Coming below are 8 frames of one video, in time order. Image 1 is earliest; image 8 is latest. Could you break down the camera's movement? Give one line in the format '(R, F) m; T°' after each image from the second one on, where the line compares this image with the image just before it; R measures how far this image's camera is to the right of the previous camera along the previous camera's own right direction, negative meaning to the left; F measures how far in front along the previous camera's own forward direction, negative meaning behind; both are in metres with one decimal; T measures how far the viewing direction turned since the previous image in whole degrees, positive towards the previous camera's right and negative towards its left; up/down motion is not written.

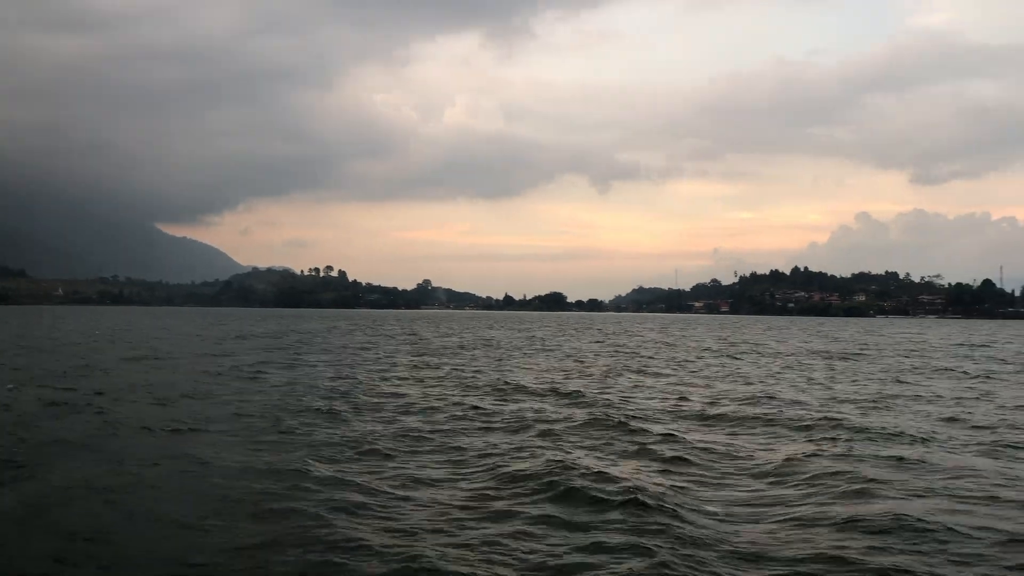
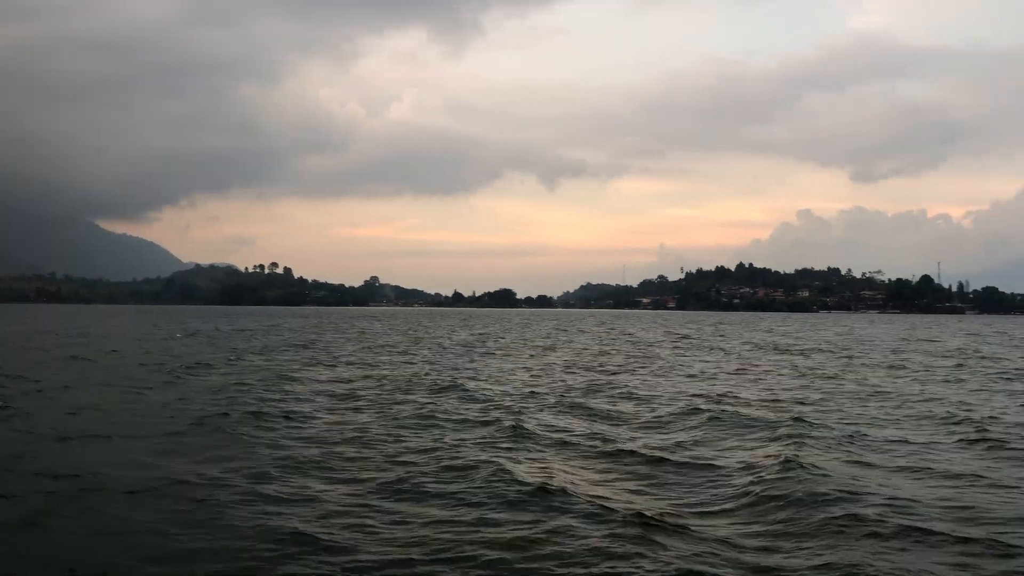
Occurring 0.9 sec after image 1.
(-0.2, +0.3) m; +4°
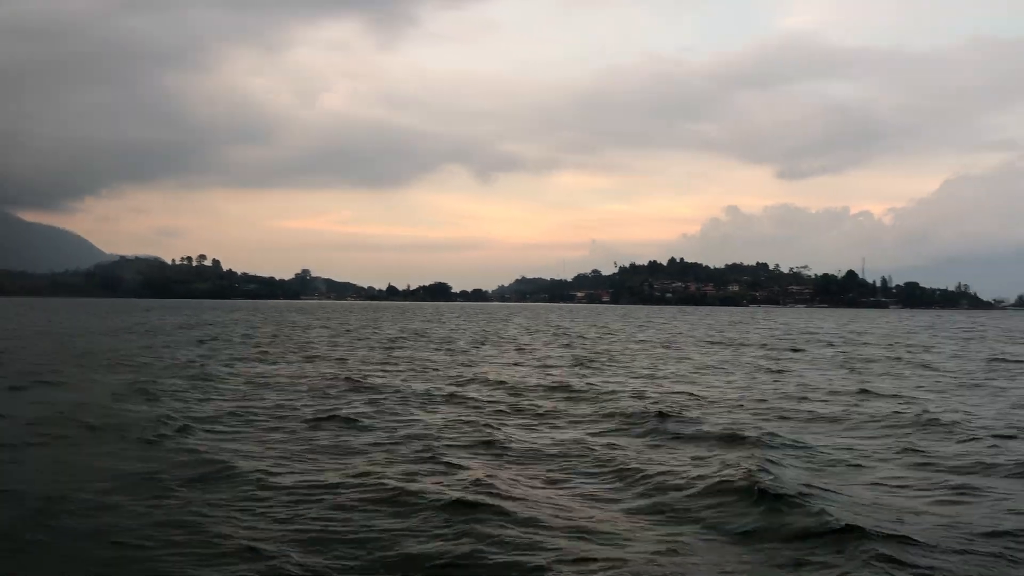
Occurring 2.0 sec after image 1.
(-0.4, +0.8) m; +5°
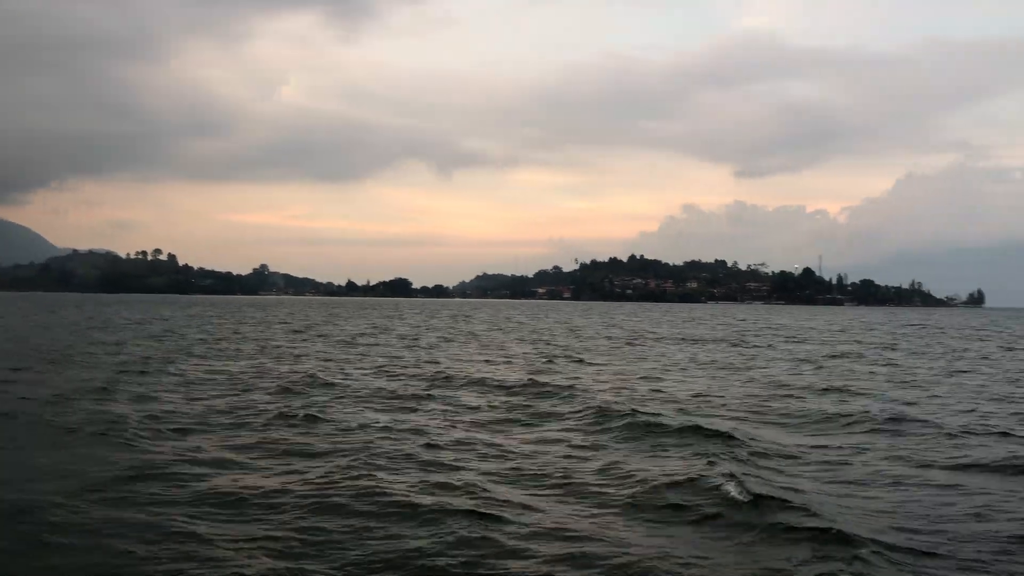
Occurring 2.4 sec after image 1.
(-0.3, +0.2) m; +3°
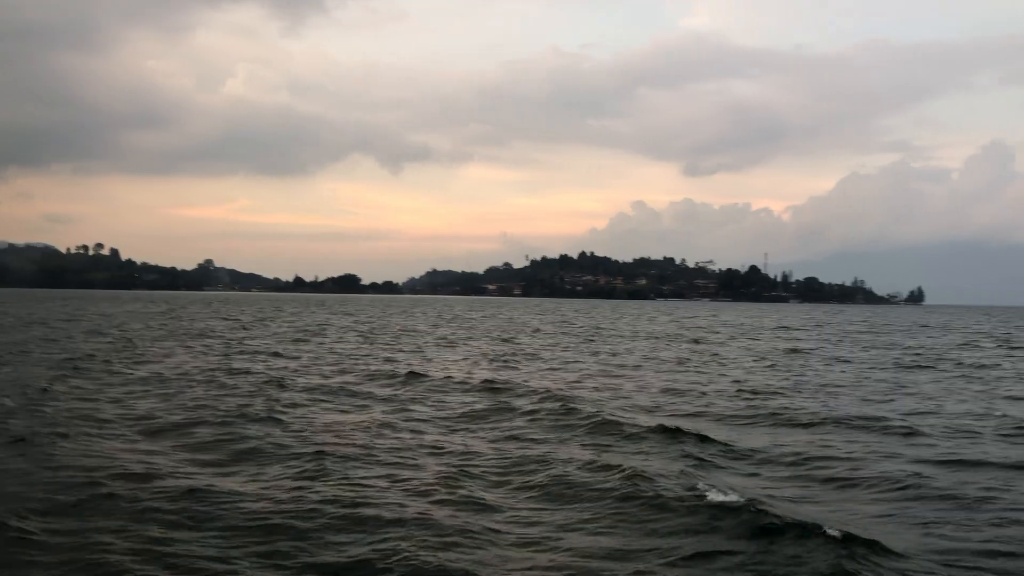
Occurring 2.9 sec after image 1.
(-0.4, 0.0) m; +4°
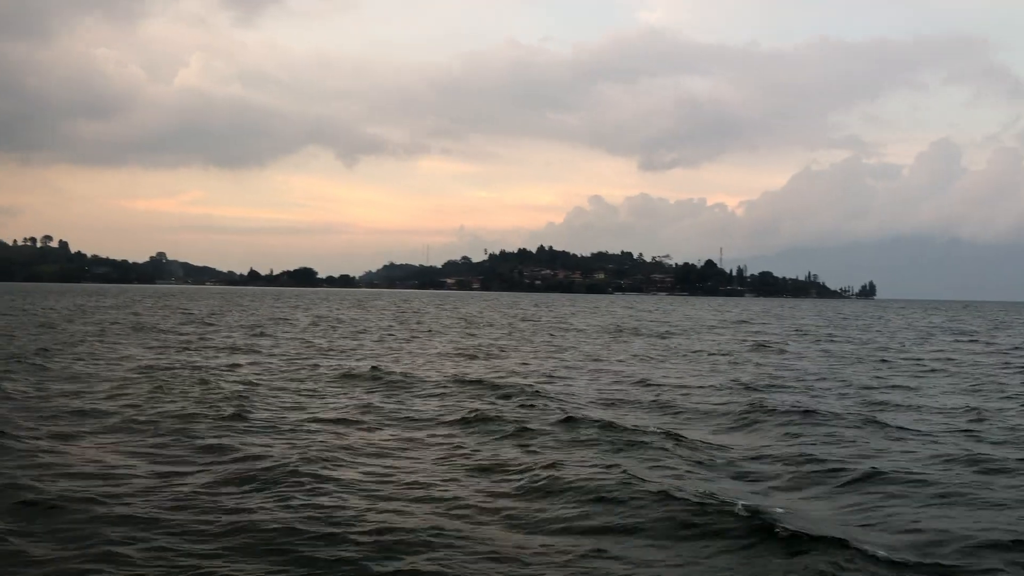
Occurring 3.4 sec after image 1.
(-0.4, -0.1) m; +3°
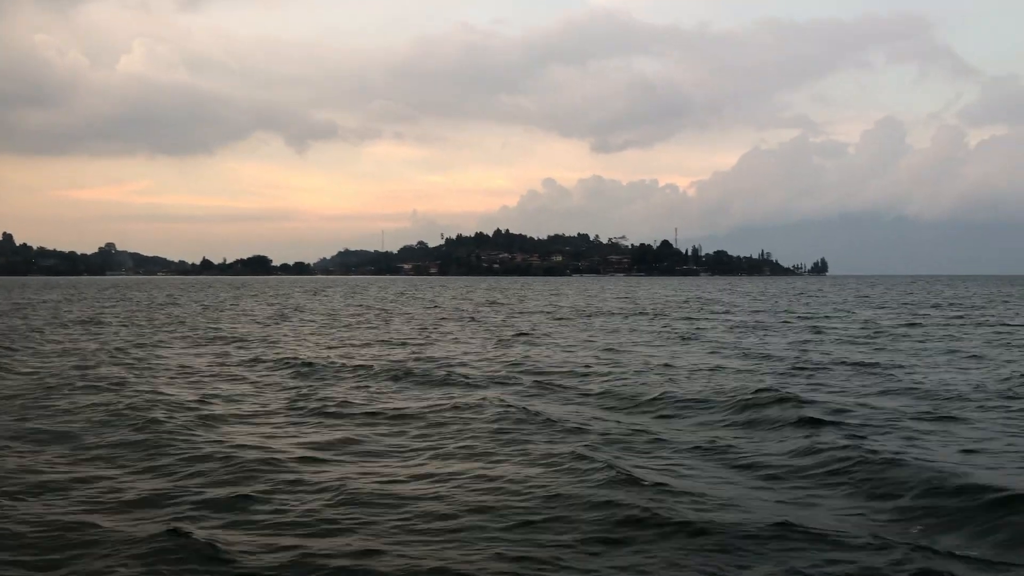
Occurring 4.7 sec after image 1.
(-0.3, -0.3) m; +3°
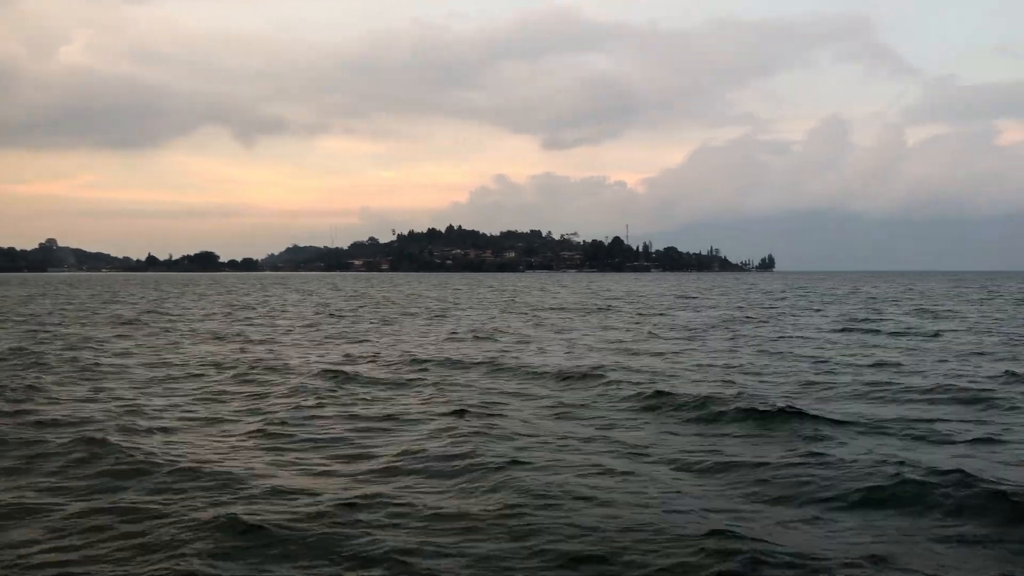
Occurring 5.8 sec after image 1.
(-0.3, -0.3) m; +4°
